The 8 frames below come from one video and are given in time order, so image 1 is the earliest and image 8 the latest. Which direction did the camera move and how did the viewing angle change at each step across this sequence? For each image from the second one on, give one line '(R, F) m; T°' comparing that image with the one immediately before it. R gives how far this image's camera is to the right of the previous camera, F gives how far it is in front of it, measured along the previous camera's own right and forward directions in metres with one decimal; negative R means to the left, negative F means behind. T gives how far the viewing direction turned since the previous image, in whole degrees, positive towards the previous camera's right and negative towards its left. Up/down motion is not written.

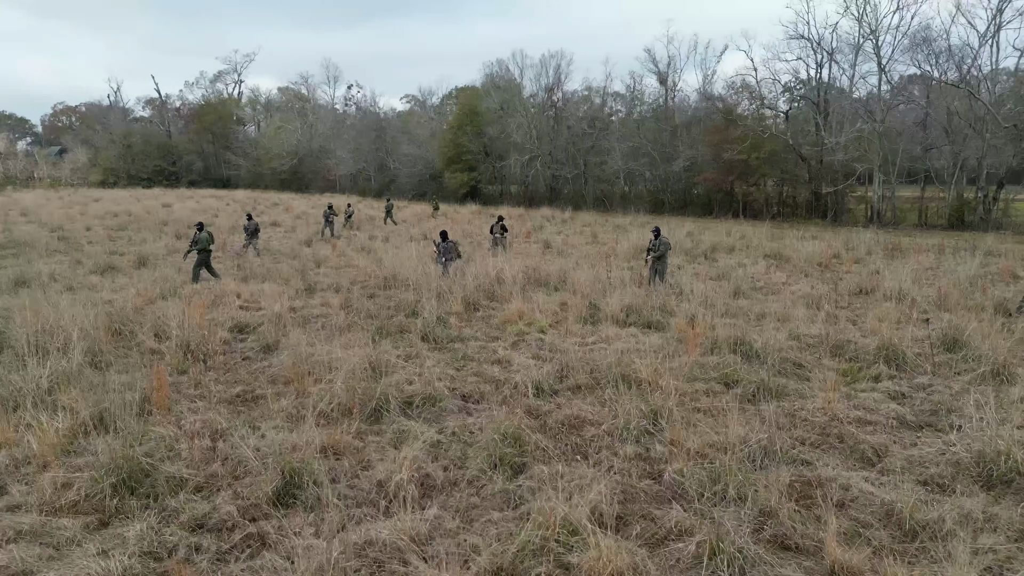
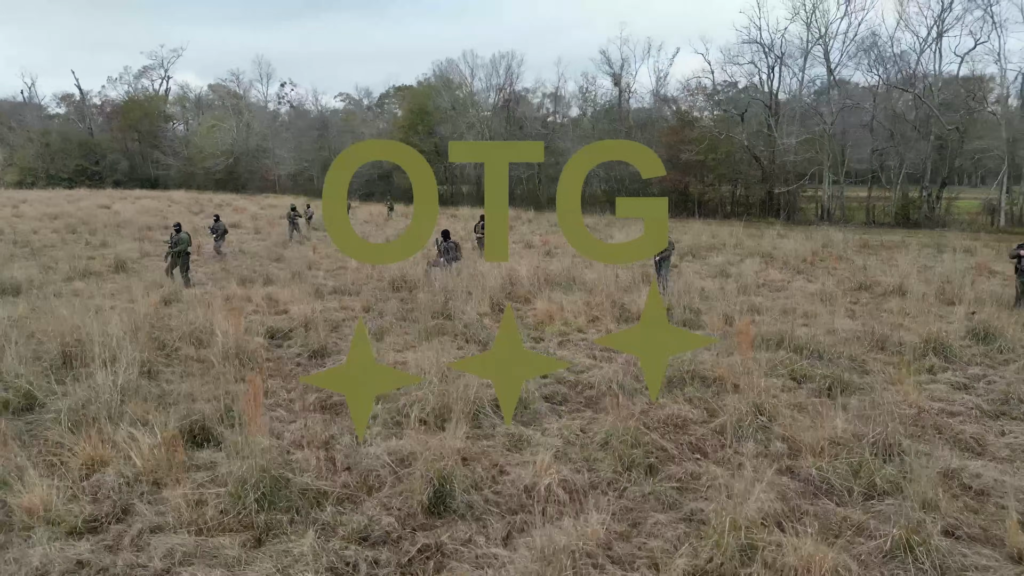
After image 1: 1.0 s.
(-1.0, +0.1) m; +5°
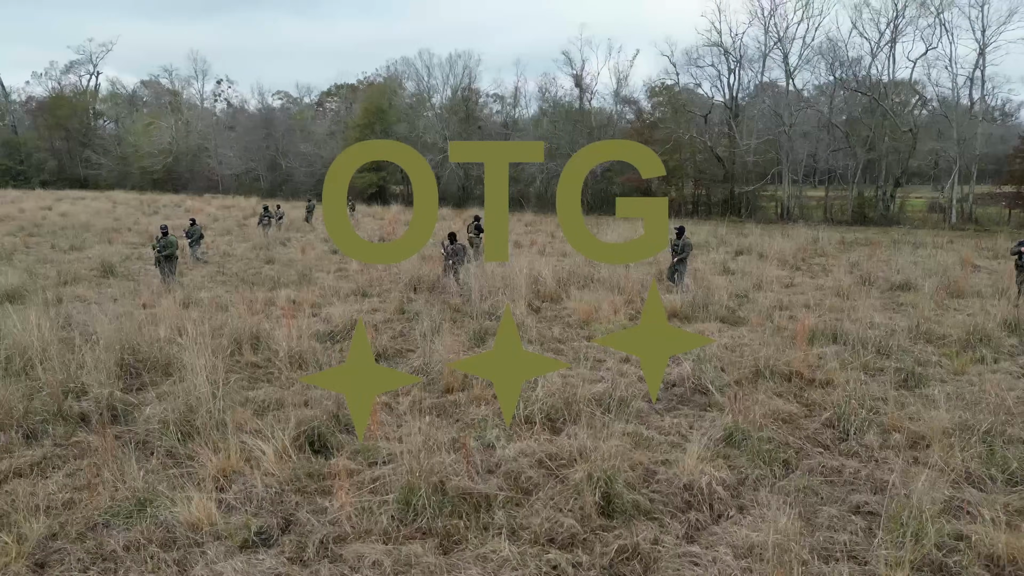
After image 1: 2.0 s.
(-1.0, +0.1) m; +4°
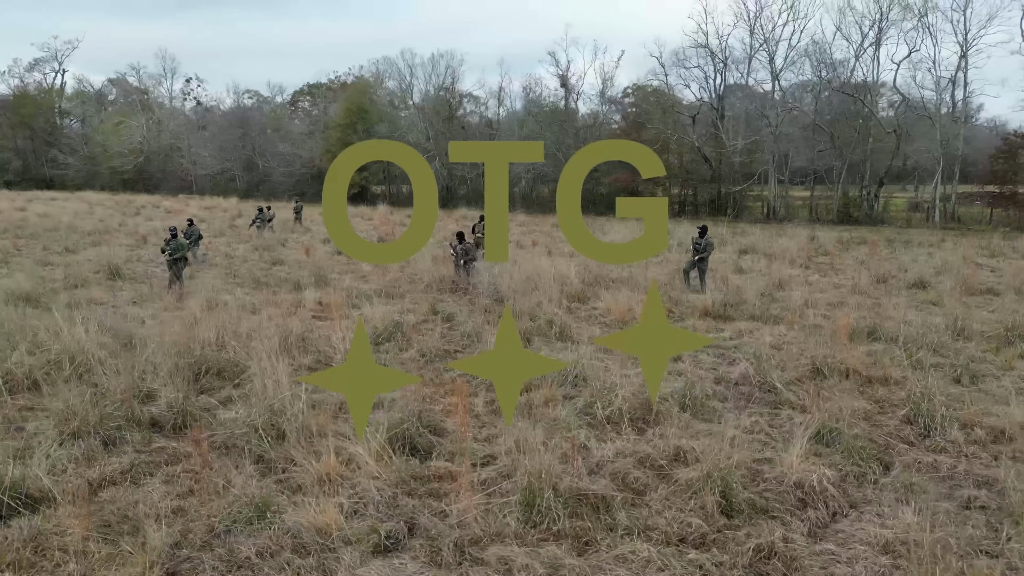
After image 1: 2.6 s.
(-0.7, 0.0) m; +2°
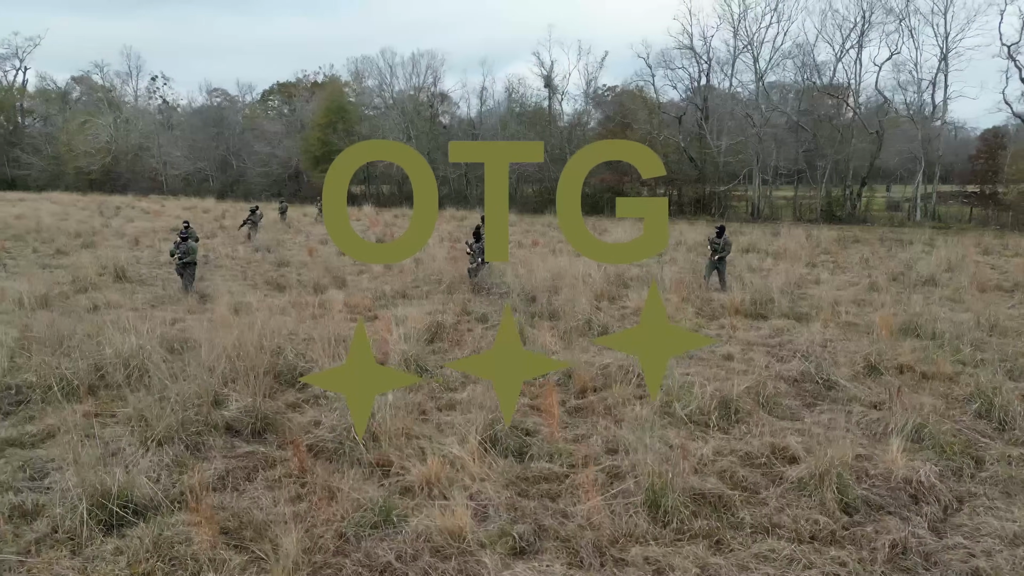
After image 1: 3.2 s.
(-0.7, 0.0) m; +2°
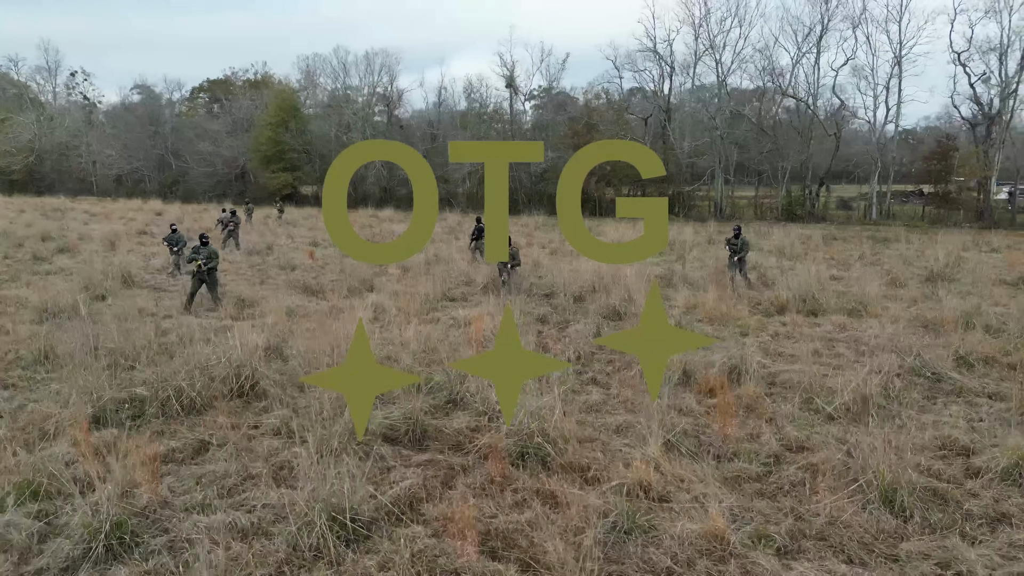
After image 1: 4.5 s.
(-1.3, +0.1) m; +5°
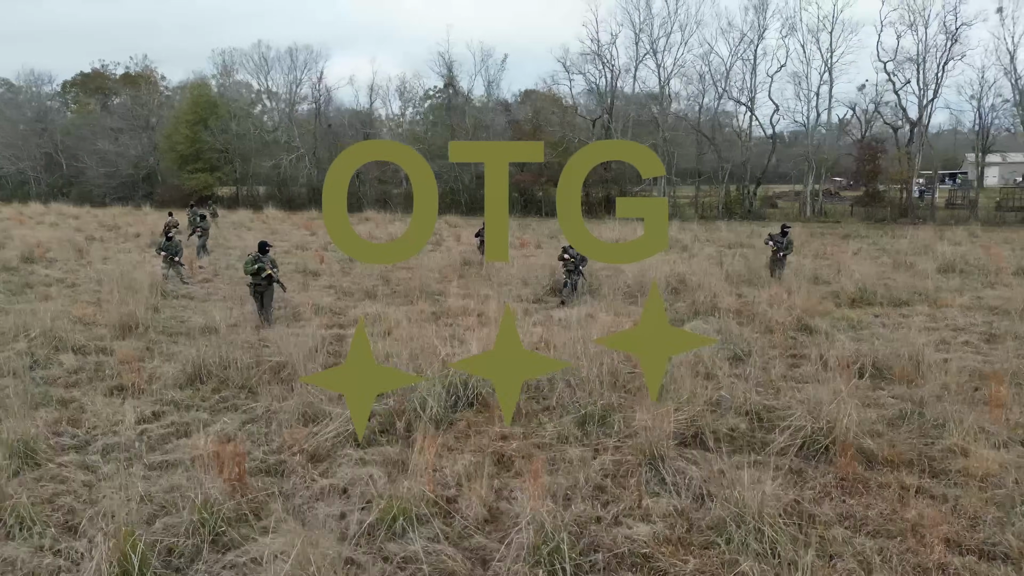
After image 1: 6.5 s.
(-2.2, +0.2) m; +8°
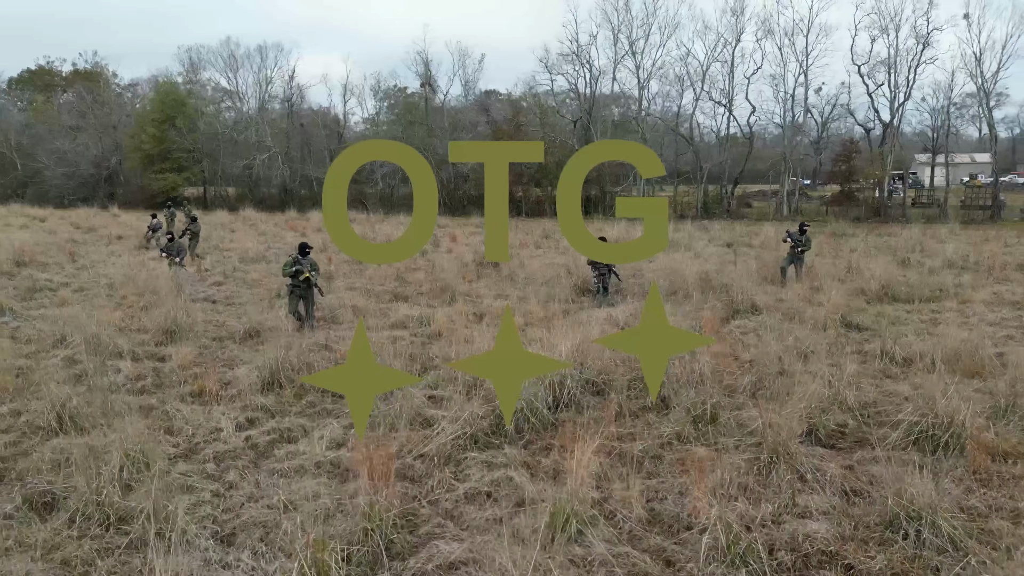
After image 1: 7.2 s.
(-0.9, 0.0) m; +3°
